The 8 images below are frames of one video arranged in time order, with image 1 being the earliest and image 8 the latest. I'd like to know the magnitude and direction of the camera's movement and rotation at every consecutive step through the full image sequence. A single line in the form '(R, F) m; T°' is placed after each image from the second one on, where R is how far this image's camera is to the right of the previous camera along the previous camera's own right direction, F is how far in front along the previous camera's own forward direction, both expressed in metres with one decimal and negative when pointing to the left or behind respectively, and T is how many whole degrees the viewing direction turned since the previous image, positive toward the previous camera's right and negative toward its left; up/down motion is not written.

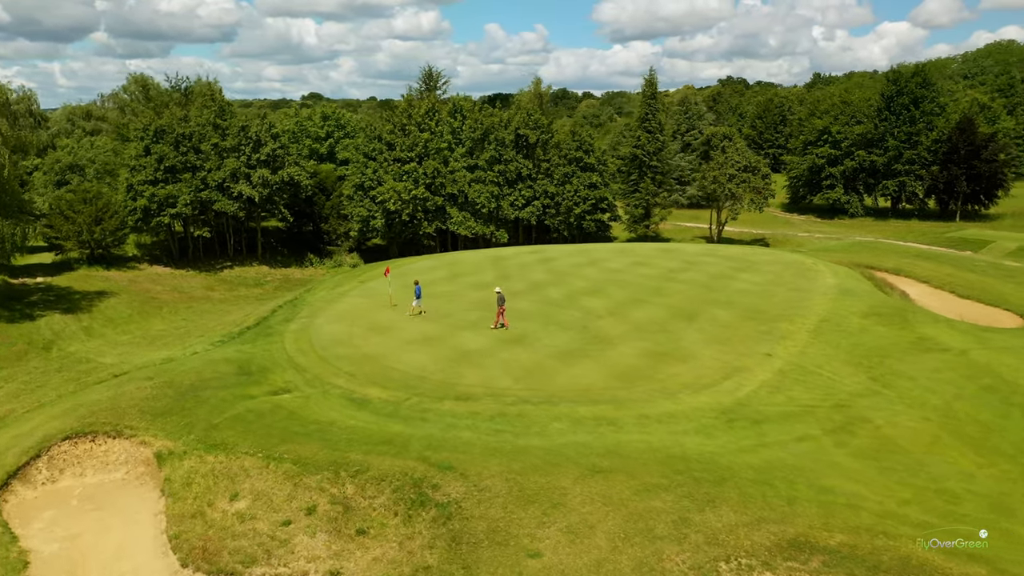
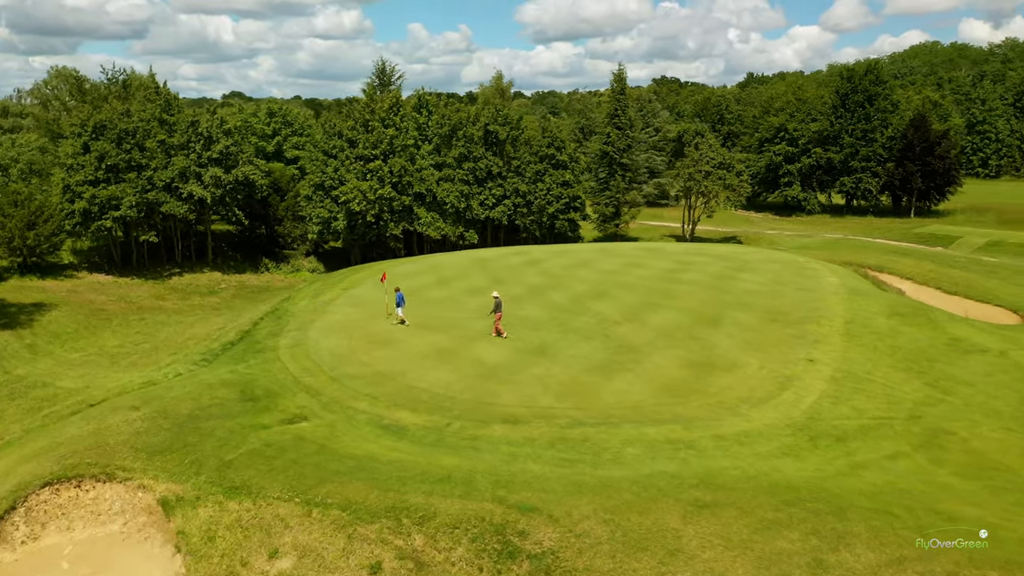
(-2.5, +2.2) m; +5°
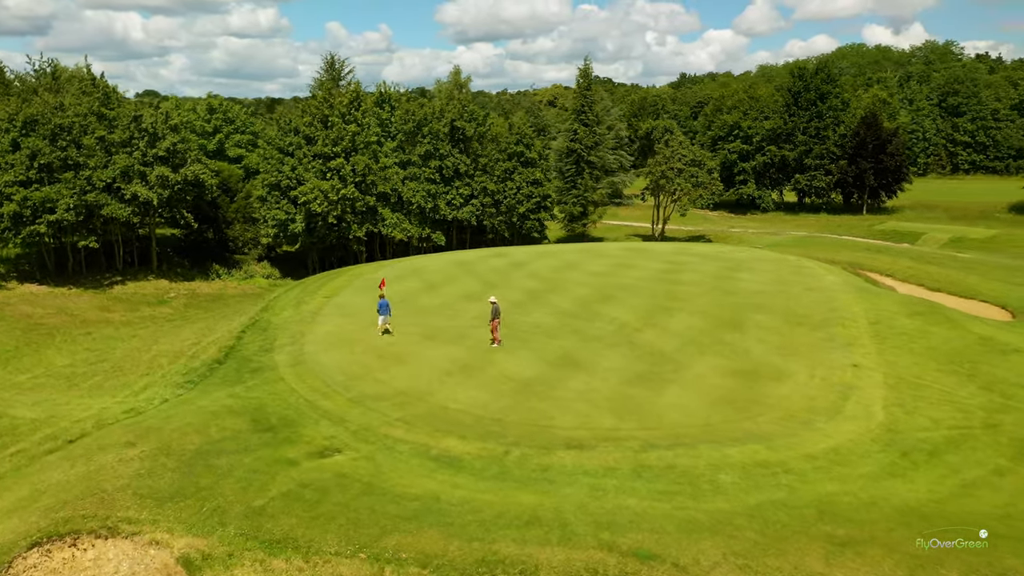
(-2.5, +2.1) m; +5°
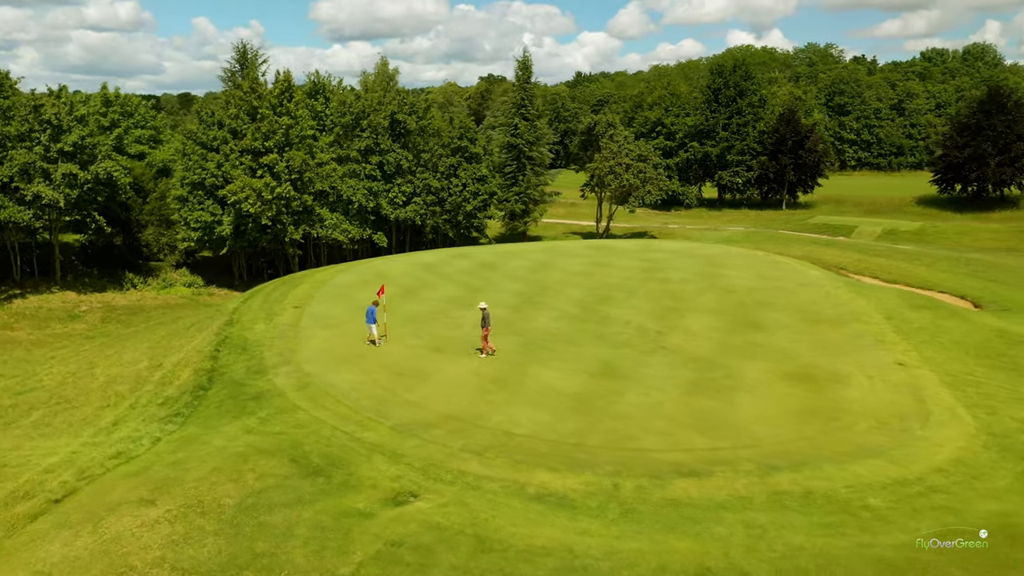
(-3.3, +2.4) m; +8°
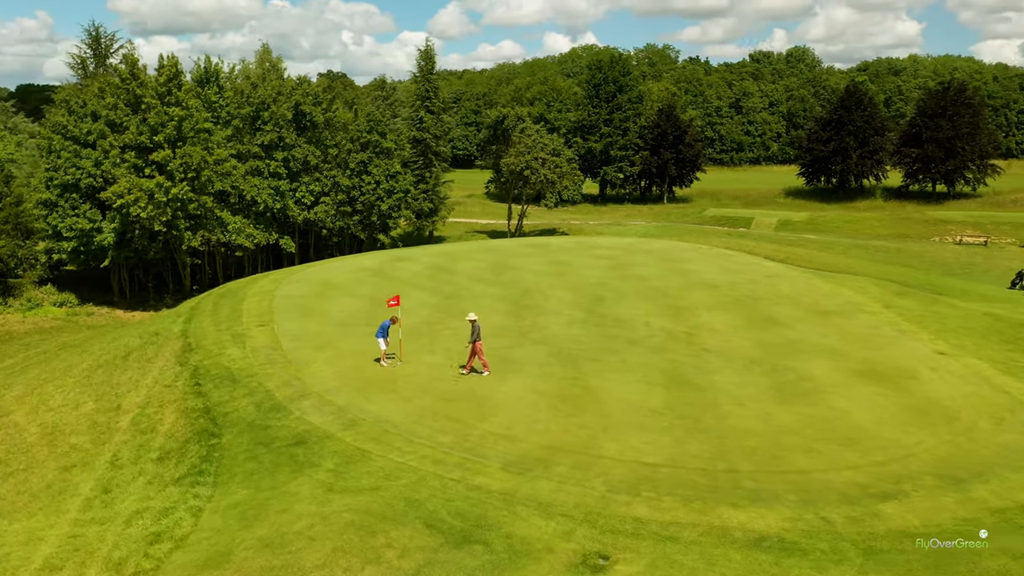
(-4.4, +2.8) m; +12°
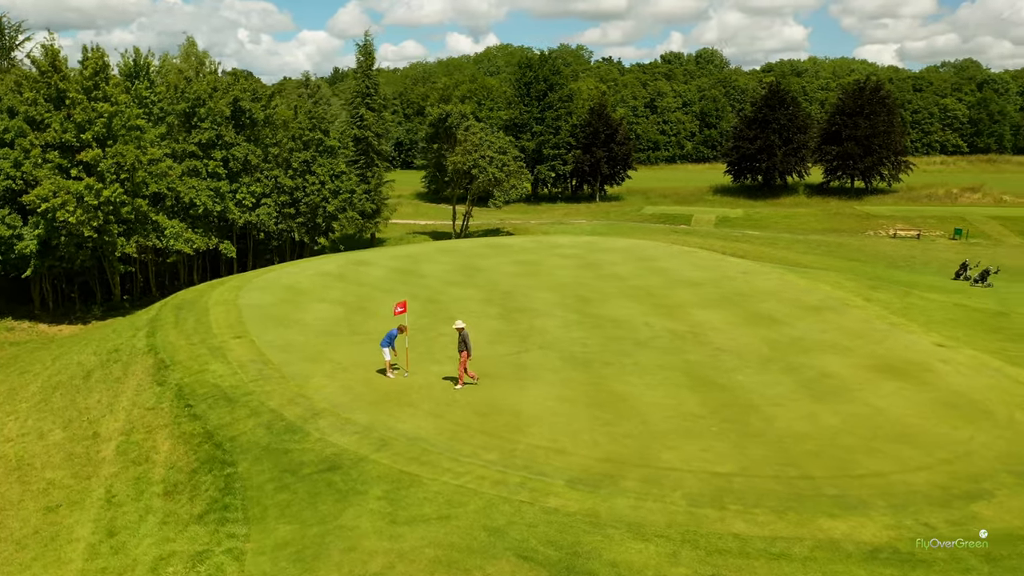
(-2.1, +1.1) m; +6°
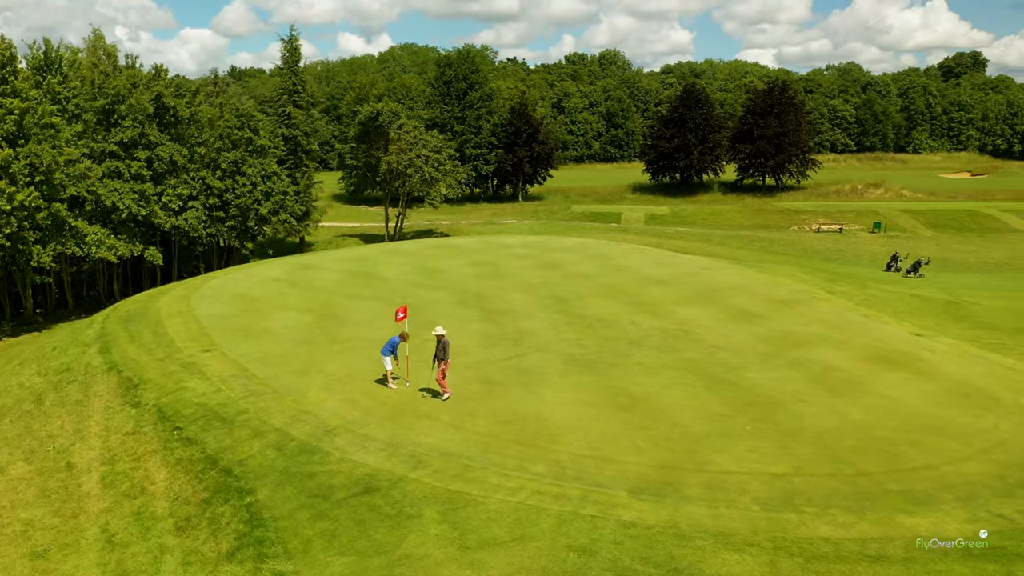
(-2.0, +0.9) m; +7°
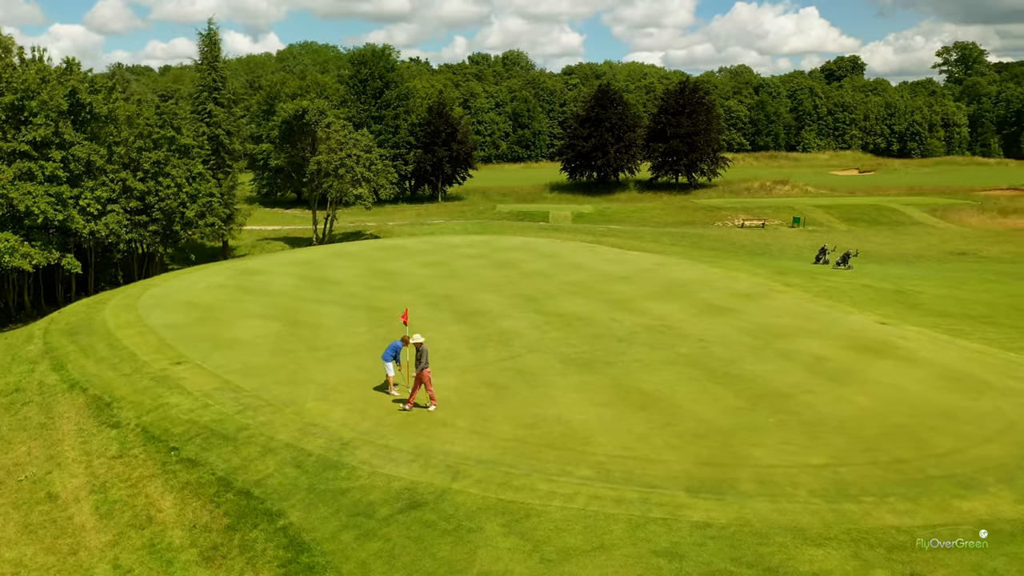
(-1.9, +0.6) m; +7°
